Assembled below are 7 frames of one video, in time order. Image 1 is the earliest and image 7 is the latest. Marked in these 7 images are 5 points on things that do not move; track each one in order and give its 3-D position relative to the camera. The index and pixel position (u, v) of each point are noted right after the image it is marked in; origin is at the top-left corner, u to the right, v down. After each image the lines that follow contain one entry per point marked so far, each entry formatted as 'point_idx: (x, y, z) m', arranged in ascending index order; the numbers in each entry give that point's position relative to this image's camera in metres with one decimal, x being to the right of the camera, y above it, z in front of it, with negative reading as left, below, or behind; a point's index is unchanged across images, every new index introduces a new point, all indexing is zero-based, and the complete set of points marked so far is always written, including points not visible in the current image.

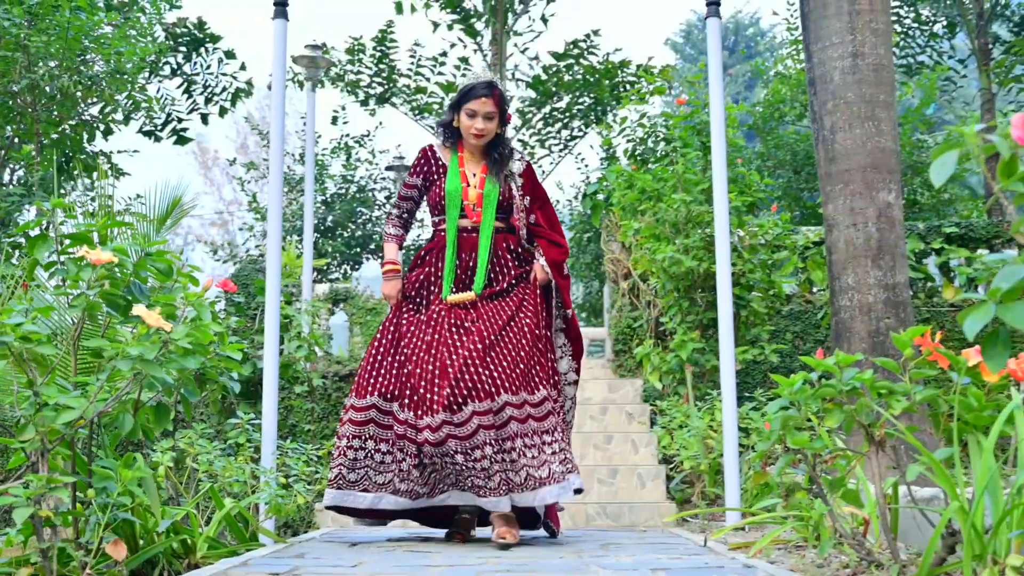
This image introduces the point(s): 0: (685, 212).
0: (+1.1, +0.4, +6.3) m
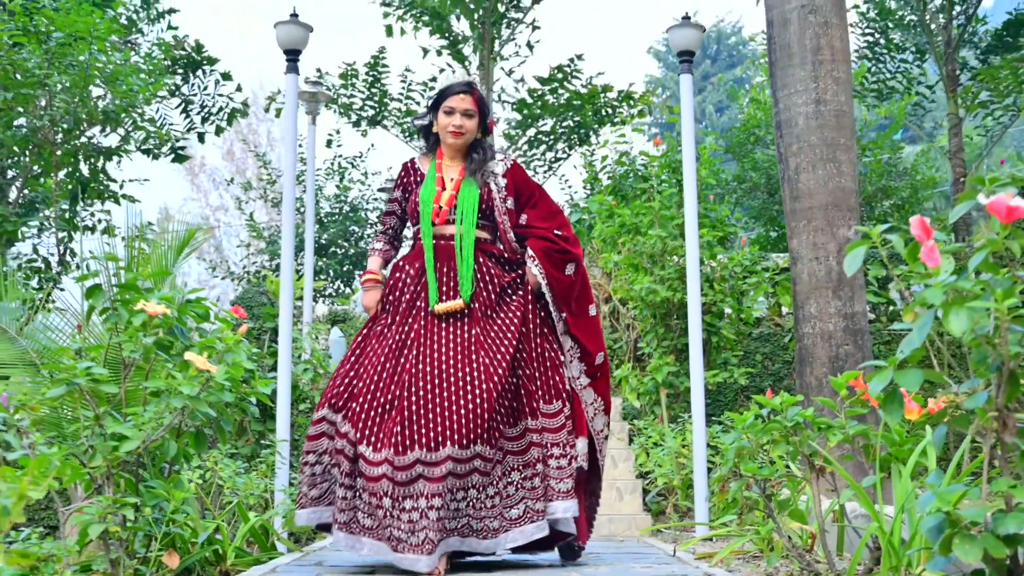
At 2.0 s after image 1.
0: (+1.0, +0.2, +6.8) m
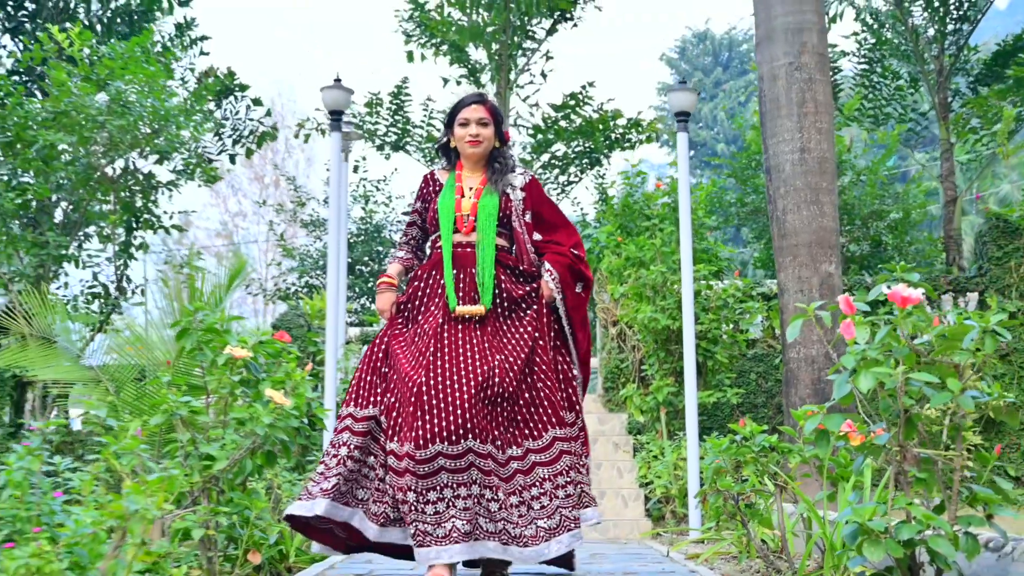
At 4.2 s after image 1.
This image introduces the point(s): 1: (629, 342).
0: (+1.1, 0.0, +7.5) m
1: (+0.9, -0.4, +7.9) m
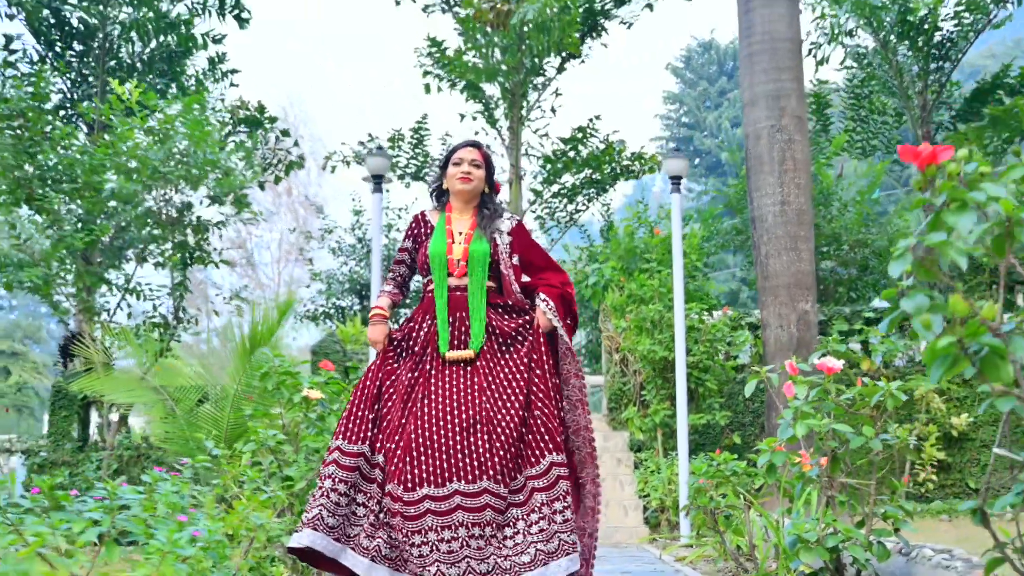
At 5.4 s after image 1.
0: (+1.2, -0.2, +8.5) m
1: (+1.0, -0.7, +8.8) m
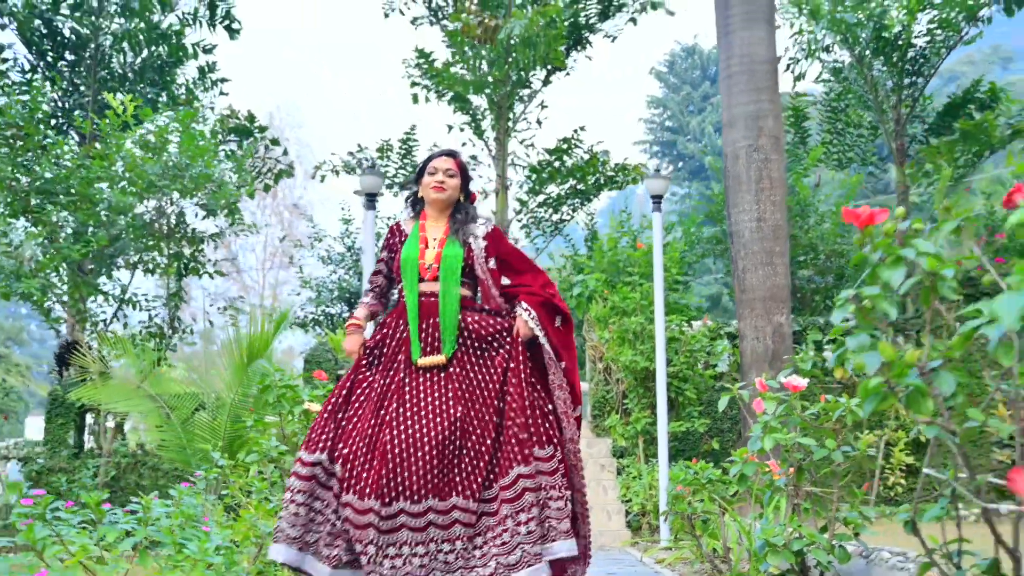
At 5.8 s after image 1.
0: (+1.1, -0.3, +8.8) m
1: (+0.9, -0.8, +9.2) m
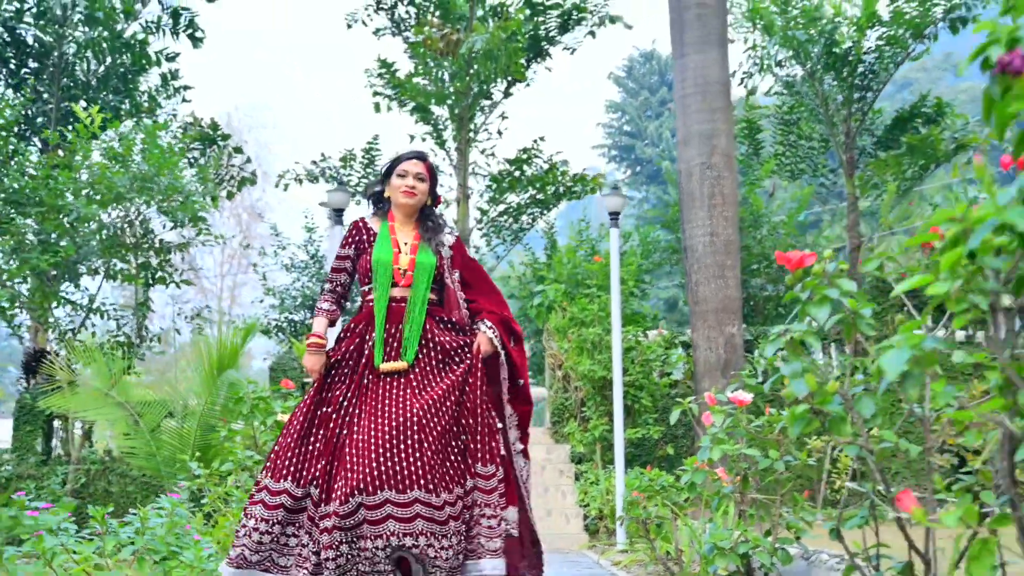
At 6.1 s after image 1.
0: (+0.8, -0.4, +9.1) m
1: (+0.6, -0.9, +9.5) m
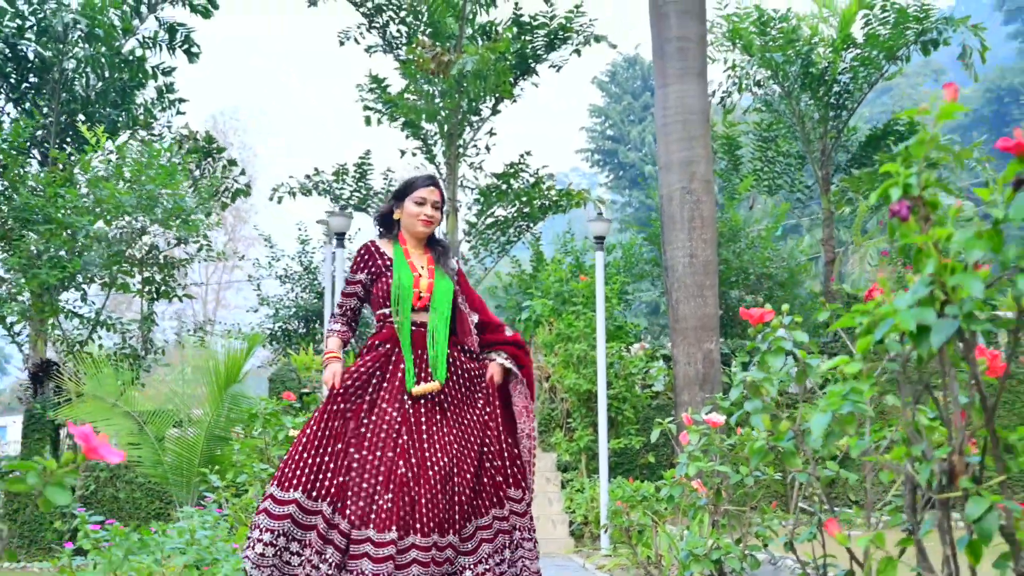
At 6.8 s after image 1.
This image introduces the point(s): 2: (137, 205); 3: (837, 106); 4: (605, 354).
0: (+0.7, -0.6, +9.6) m
1: (+0.5, -1.1, +9.9) m
2: (-4.0, +0.9, +10.8) m
3: (+4.7, +2.6, +14.7) m
4: (+0.8, -0.6, +8.6) m
